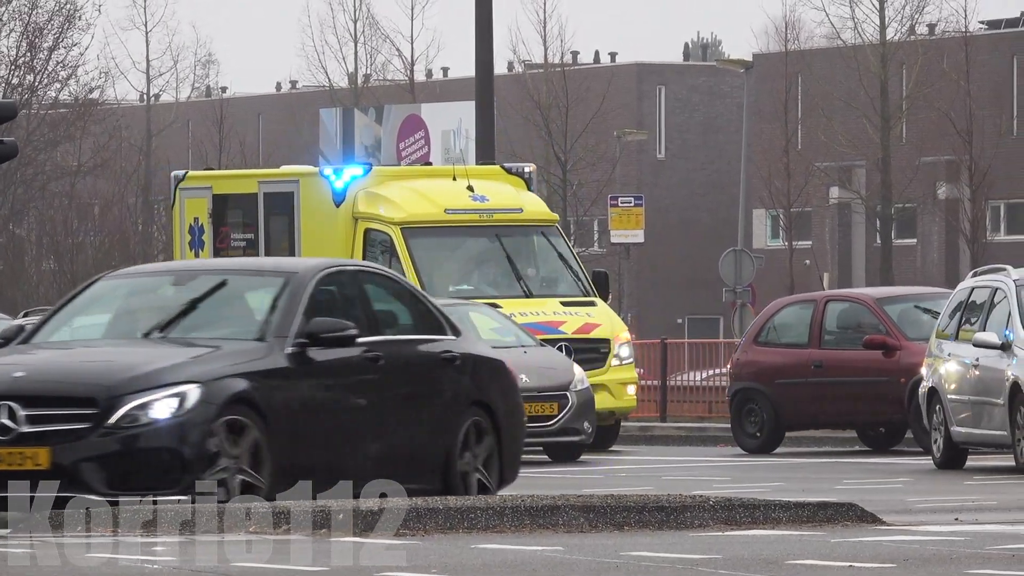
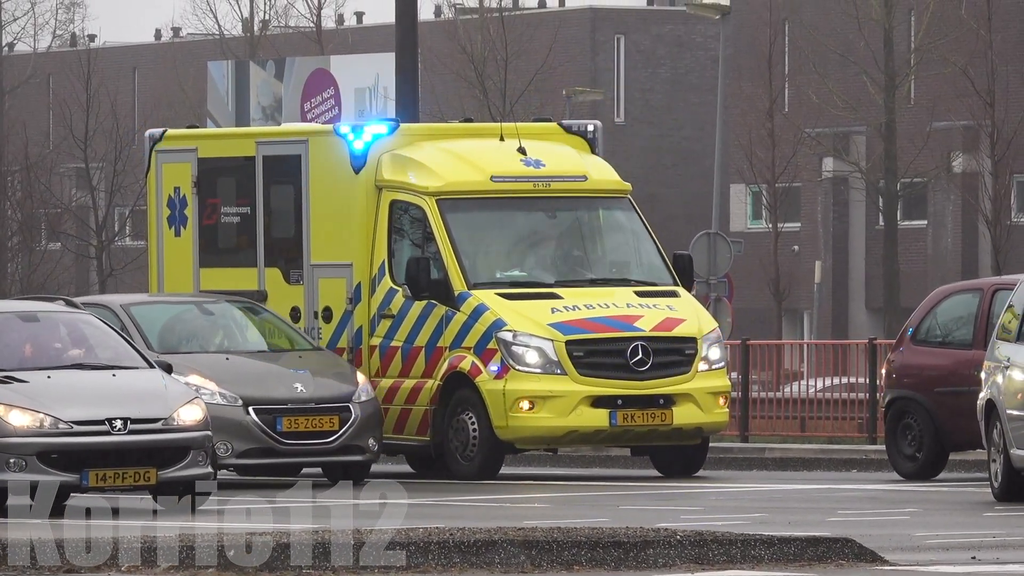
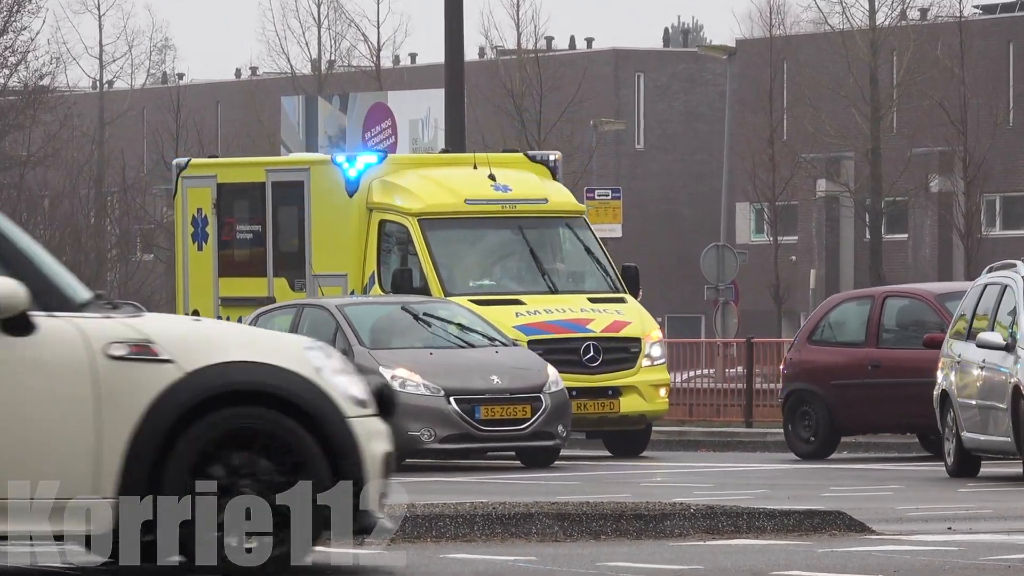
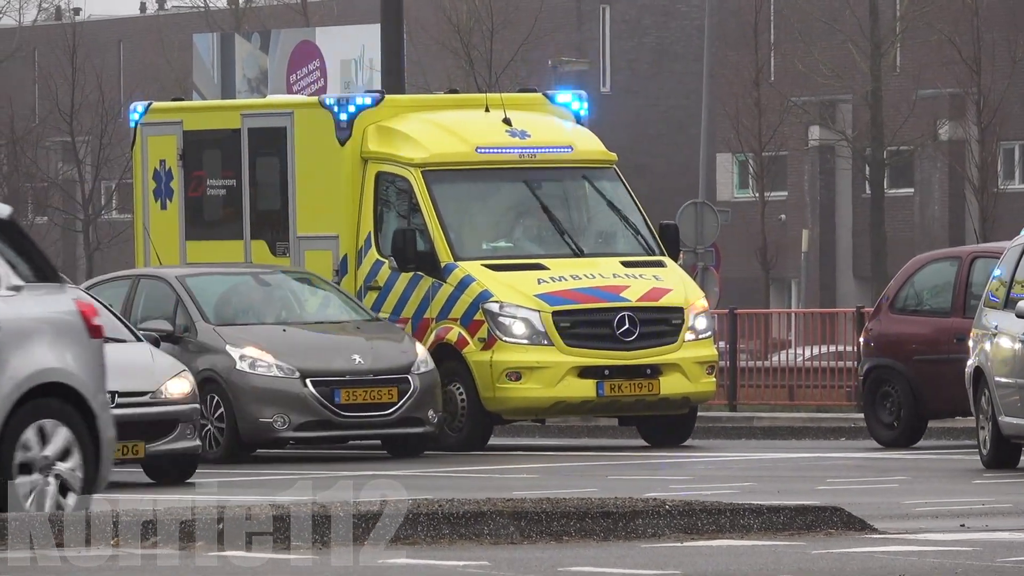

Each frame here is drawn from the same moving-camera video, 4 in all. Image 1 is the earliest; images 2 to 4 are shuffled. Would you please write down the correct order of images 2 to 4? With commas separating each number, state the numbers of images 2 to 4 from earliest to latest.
3, 4, 2
